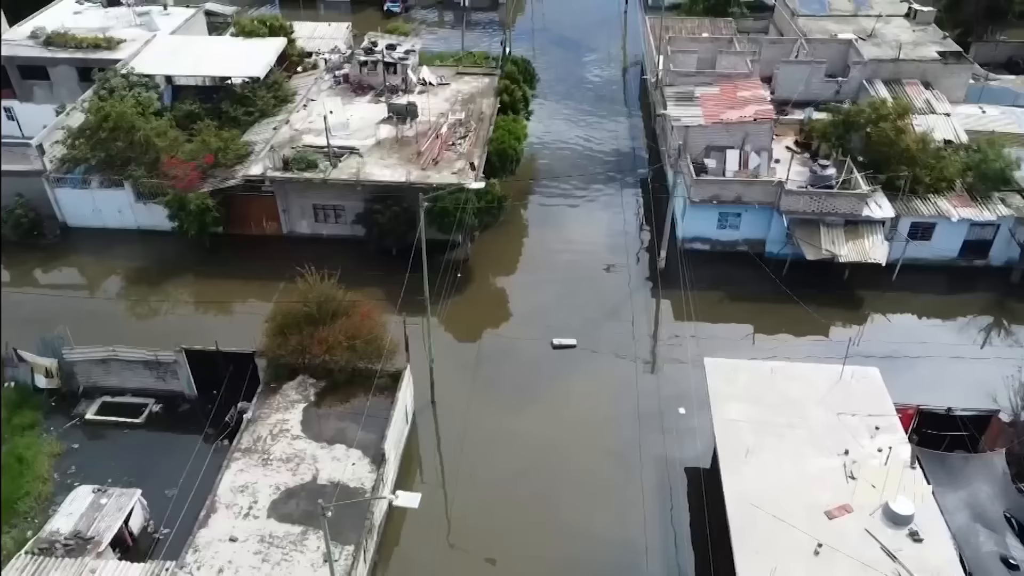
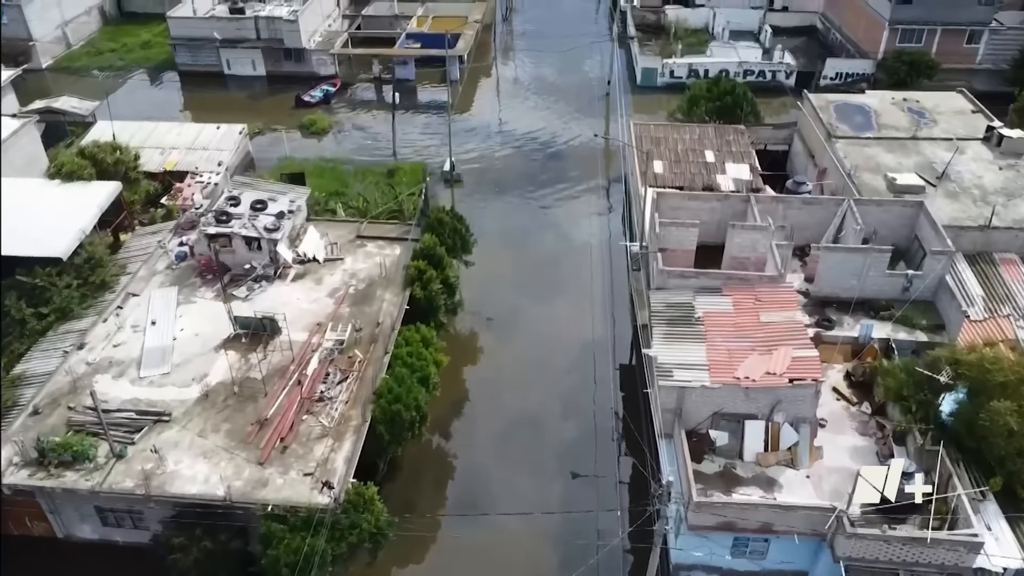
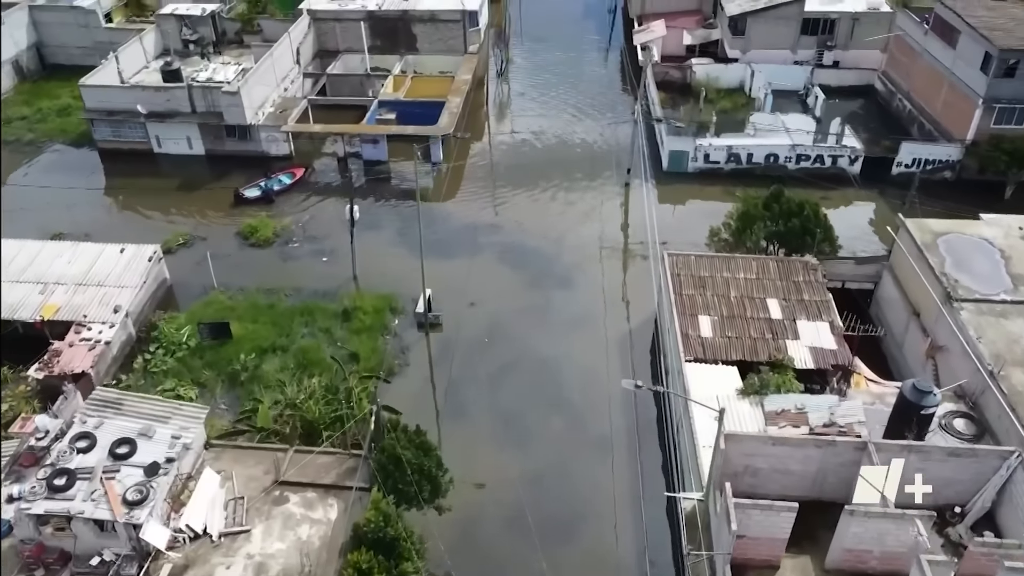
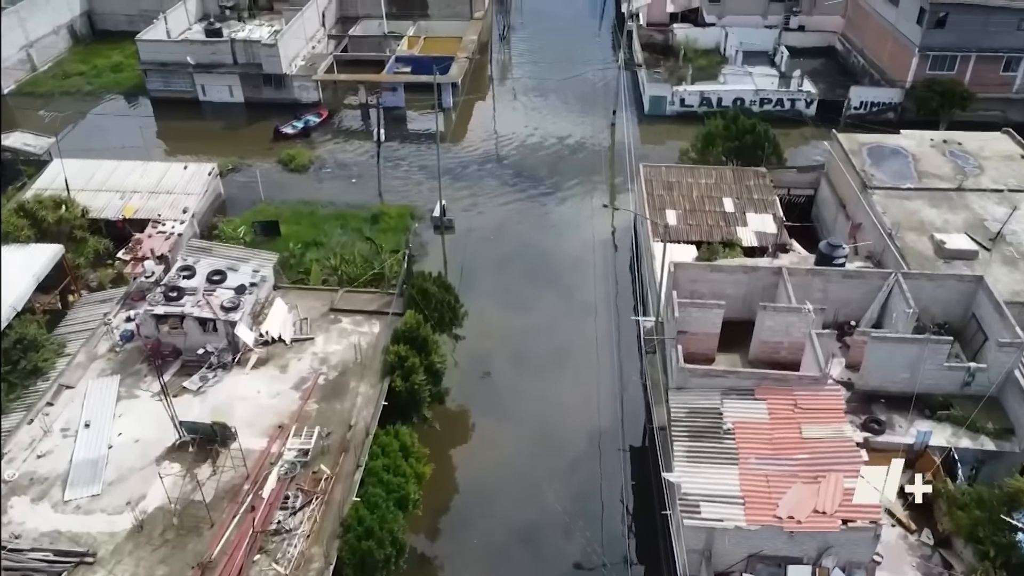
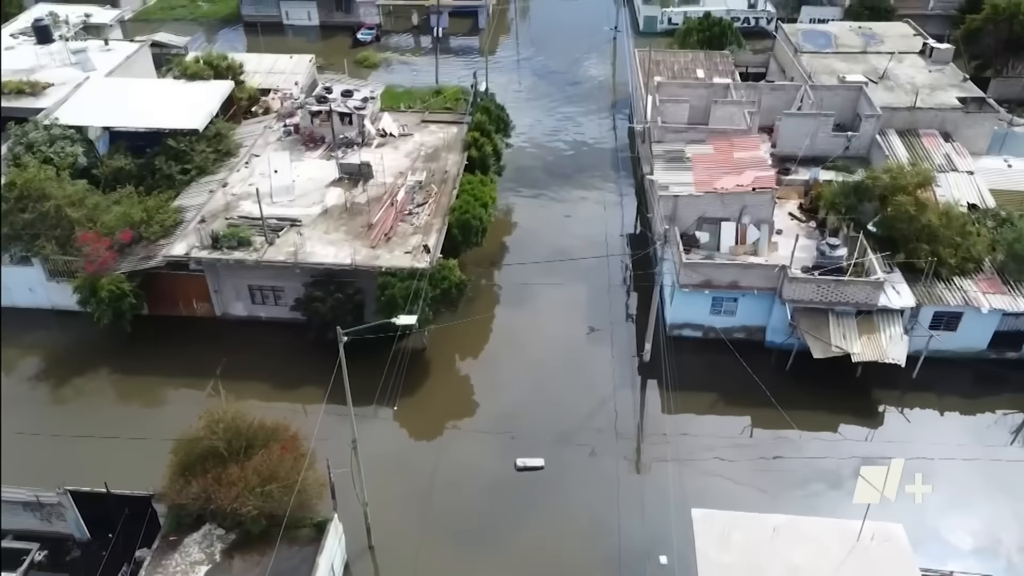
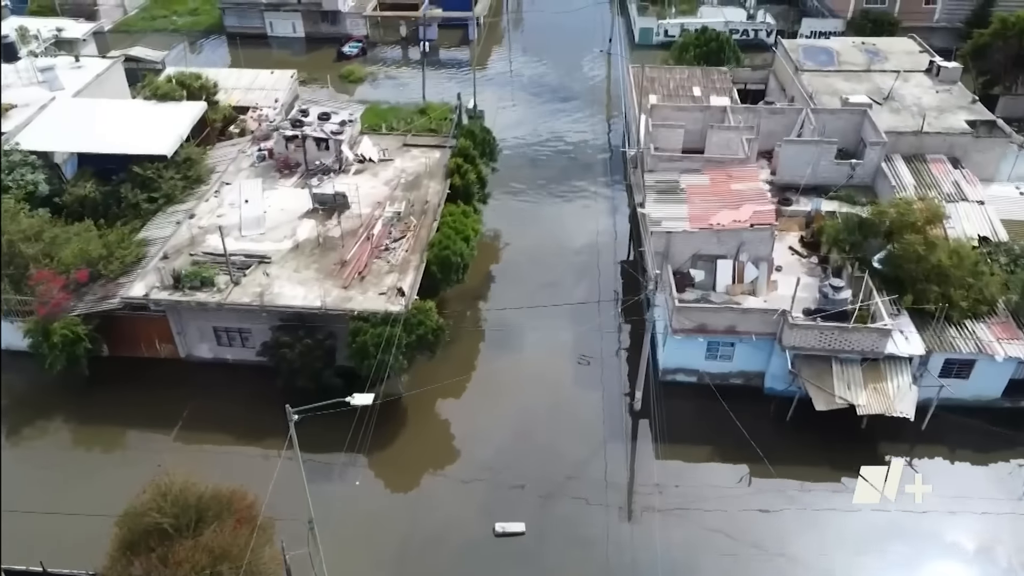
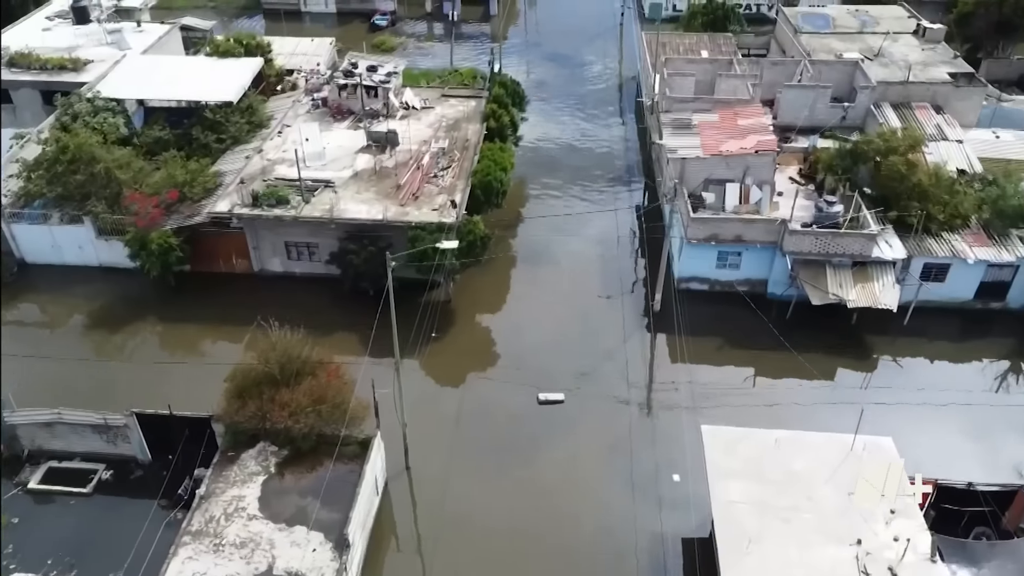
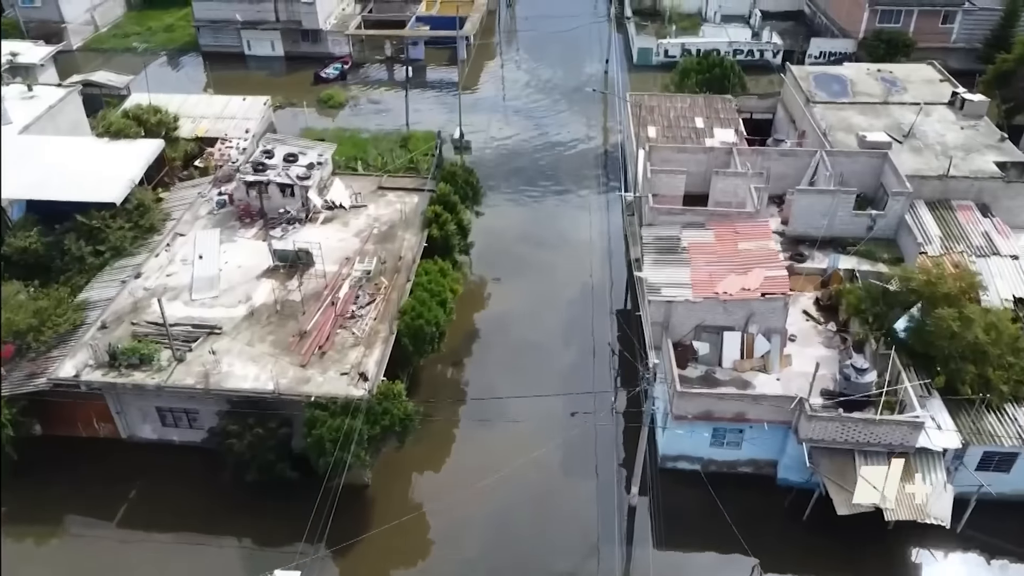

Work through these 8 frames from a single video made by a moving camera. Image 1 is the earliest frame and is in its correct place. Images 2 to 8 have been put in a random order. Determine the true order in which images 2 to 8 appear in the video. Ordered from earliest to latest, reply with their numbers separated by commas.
7, 5, 6, 8, 2, 4, 3
